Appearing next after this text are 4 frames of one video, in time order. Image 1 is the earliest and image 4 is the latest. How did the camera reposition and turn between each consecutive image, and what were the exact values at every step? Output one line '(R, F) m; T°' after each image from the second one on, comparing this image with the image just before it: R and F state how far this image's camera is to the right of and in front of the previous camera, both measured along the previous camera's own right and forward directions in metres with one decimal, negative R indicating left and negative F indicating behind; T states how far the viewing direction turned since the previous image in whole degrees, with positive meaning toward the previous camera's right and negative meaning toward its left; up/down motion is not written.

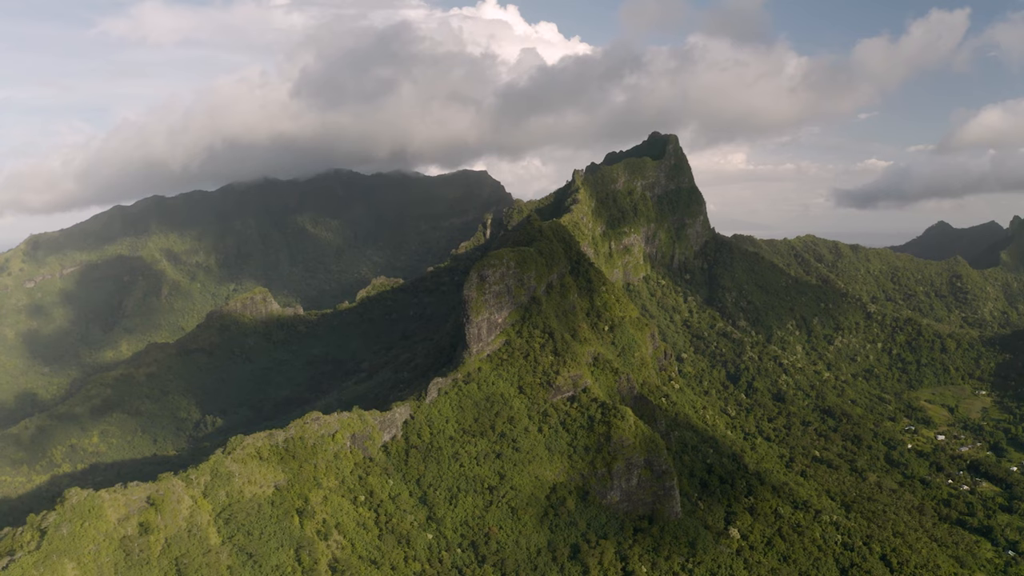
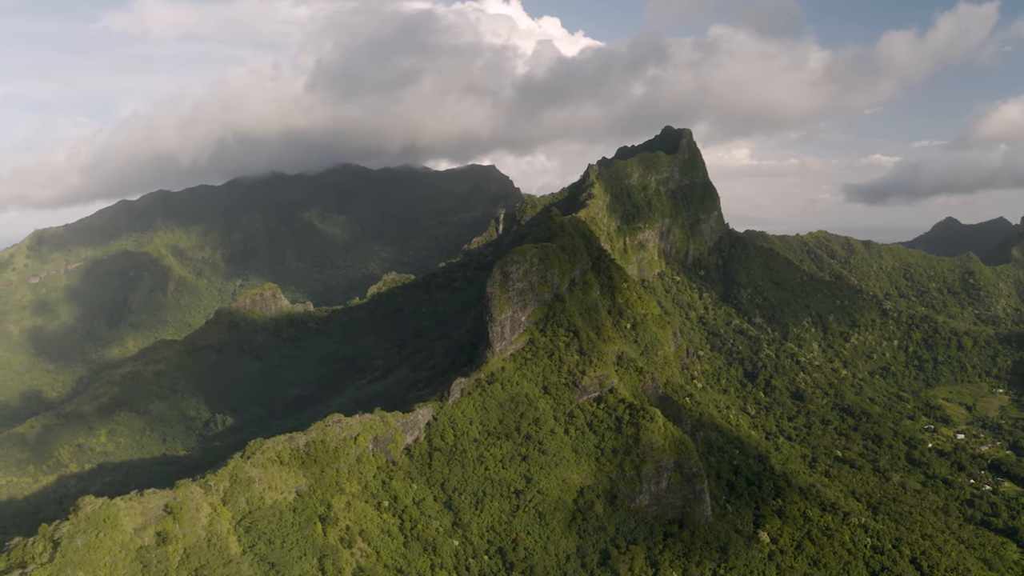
(-2.3, +2.2) m; 0°
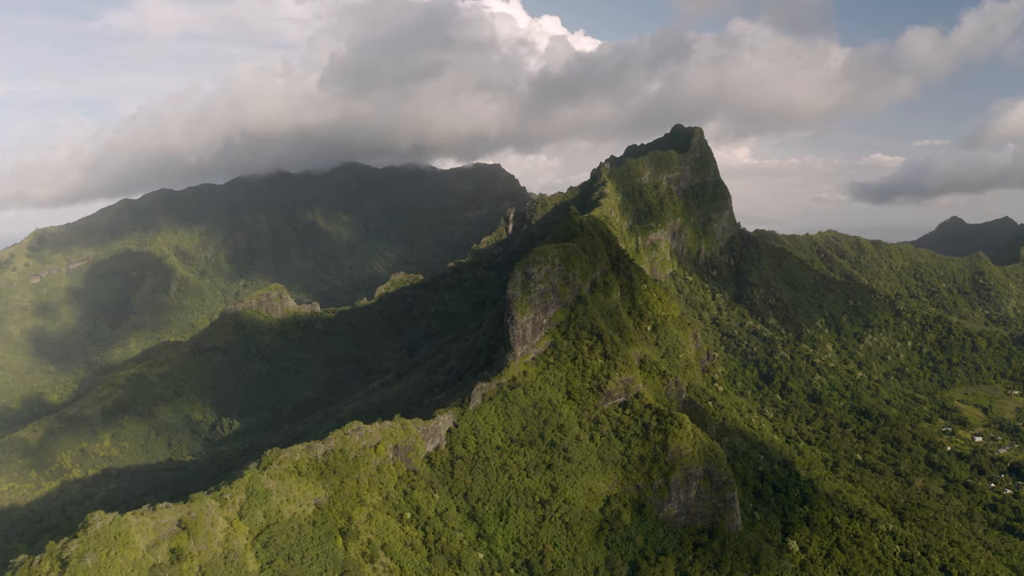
(-2.2, +2.2) m; 0°
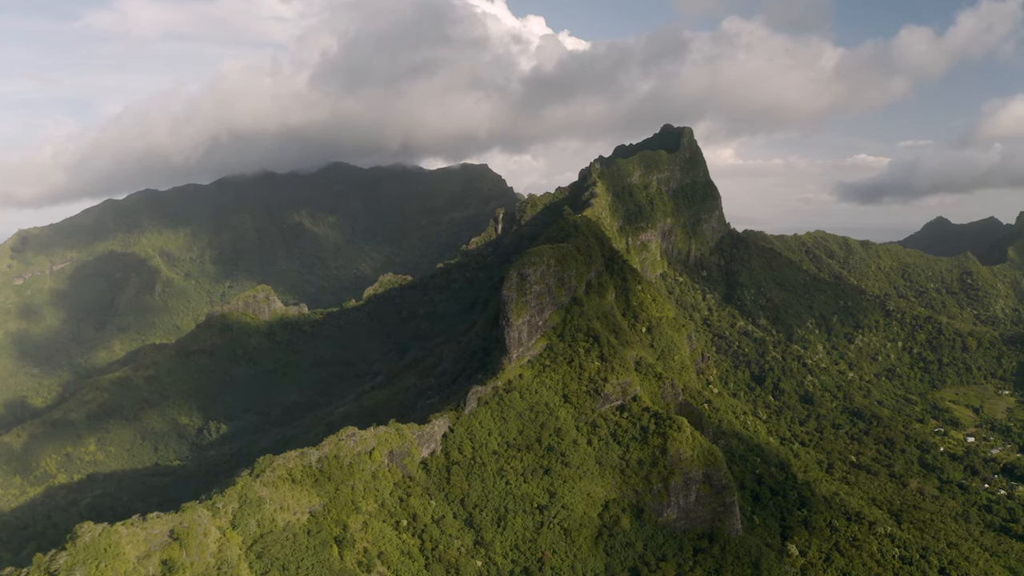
(-0.7, +0.8) m; +1°
